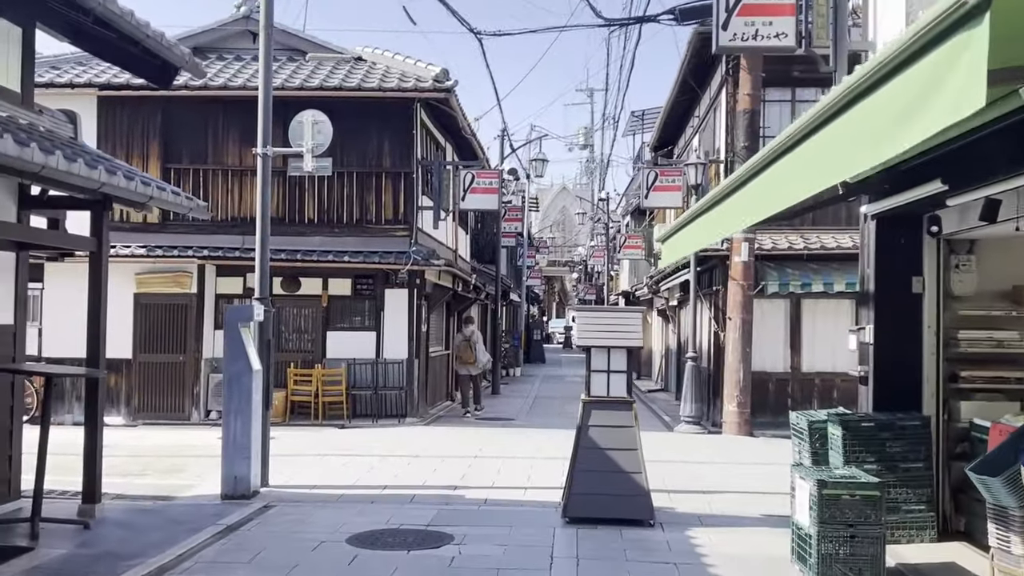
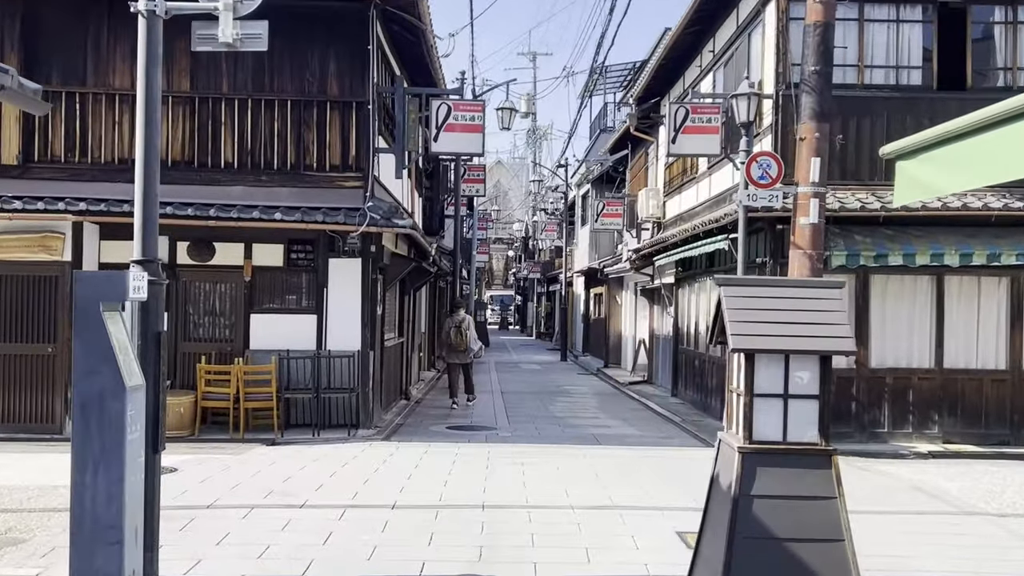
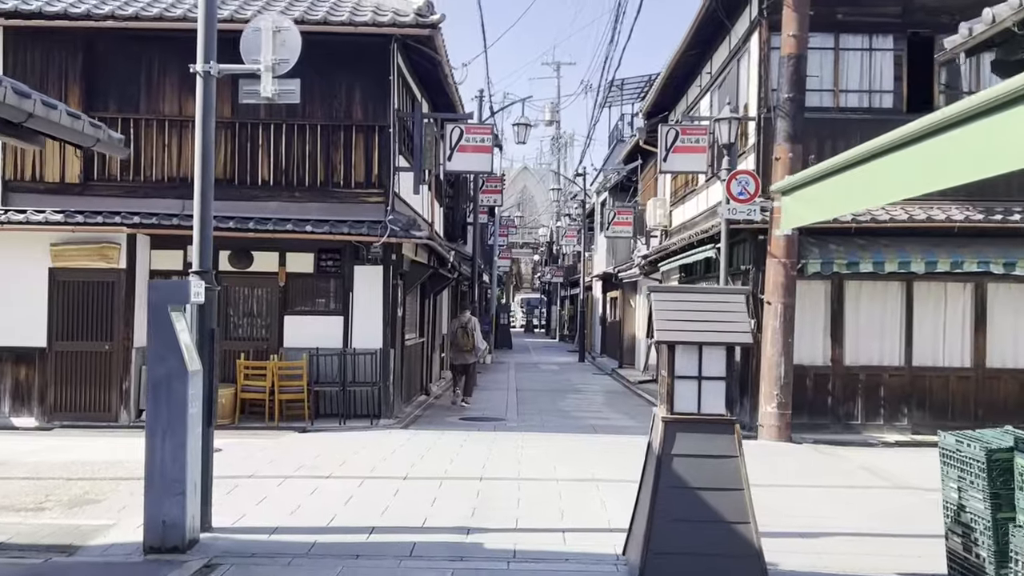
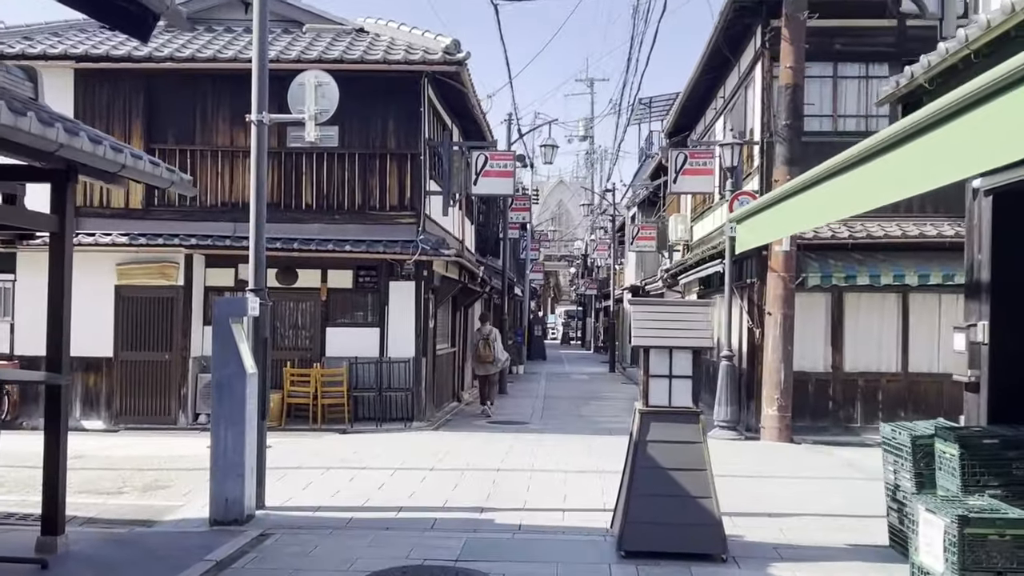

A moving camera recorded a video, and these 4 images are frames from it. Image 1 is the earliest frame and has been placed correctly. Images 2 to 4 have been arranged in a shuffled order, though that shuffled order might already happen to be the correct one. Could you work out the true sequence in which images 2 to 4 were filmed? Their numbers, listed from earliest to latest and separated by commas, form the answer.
4, 3, 2
